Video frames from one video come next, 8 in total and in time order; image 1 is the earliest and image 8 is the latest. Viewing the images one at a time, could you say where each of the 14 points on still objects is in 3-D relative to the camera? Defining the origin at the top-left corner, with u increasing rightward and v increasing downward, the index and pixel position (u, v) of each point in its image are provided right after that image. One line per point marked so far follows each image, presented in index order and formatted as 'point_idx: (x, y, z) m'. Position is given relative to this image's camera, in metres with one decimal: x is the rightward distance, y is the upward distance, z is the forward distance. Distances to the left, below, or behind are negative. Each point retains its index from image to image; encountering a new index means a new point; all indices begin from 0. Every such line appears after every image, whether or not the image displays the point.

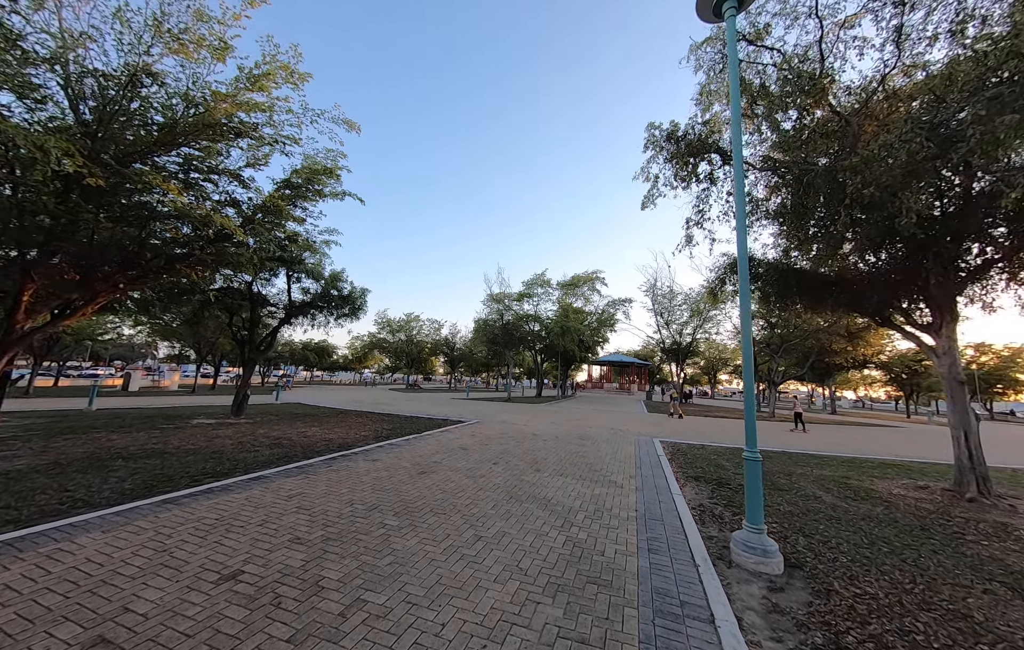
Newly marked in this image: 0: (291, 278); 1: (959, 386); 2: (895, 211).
0: (-8.9, +1.8, +13.0) m
1: (+7.9, -1.1, +5.8) m
2: (+6.2, +1.9, +5.4) m
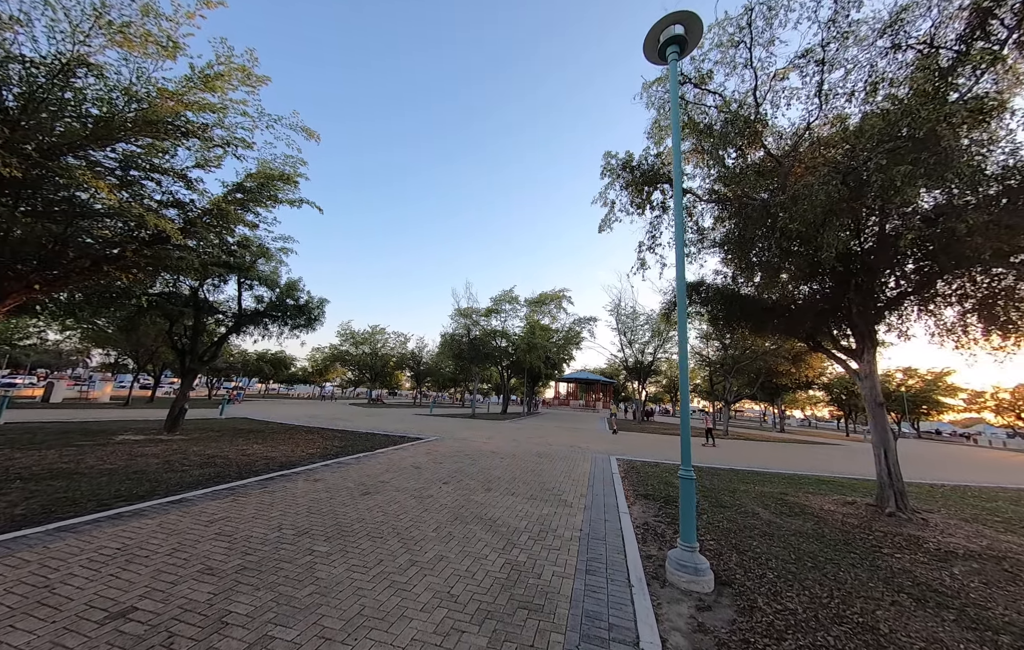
0: (-10.2, +1.5, +12.4) m
1: (+7.0, -1.6, +6.3) m
2: (+5.4, +1.5, +5.9) m
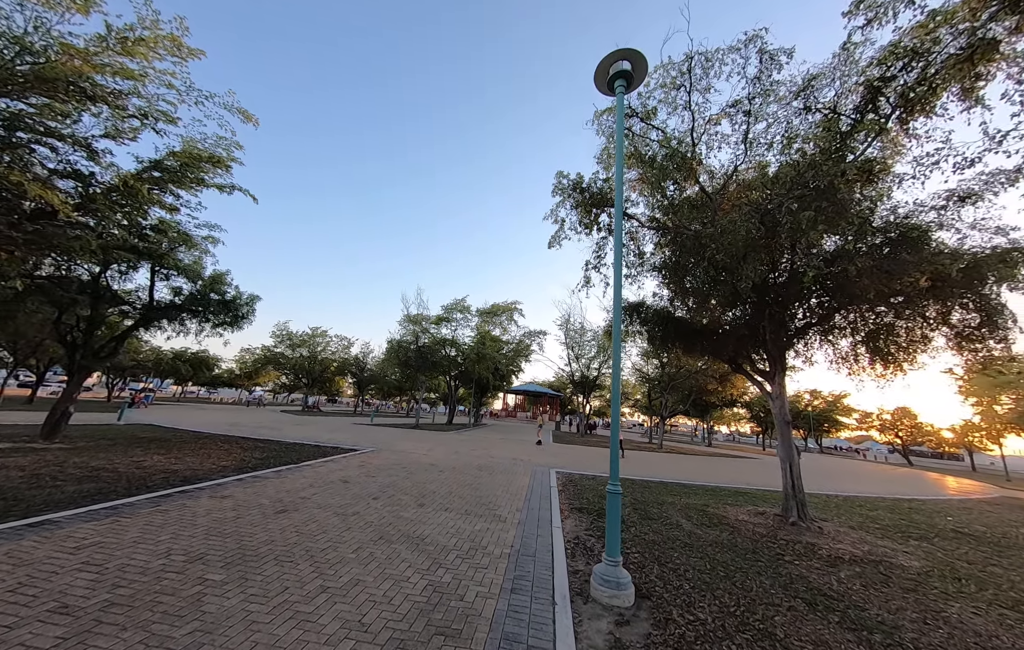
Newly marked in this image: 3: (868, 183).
0: (-11.8, +1.7, +10.9) m
1: (+5.8, -2.1, +7.0) m
2: (+4.5, +1.0, +6.5) m
3: (+6.6, +2.6, +6.1) m
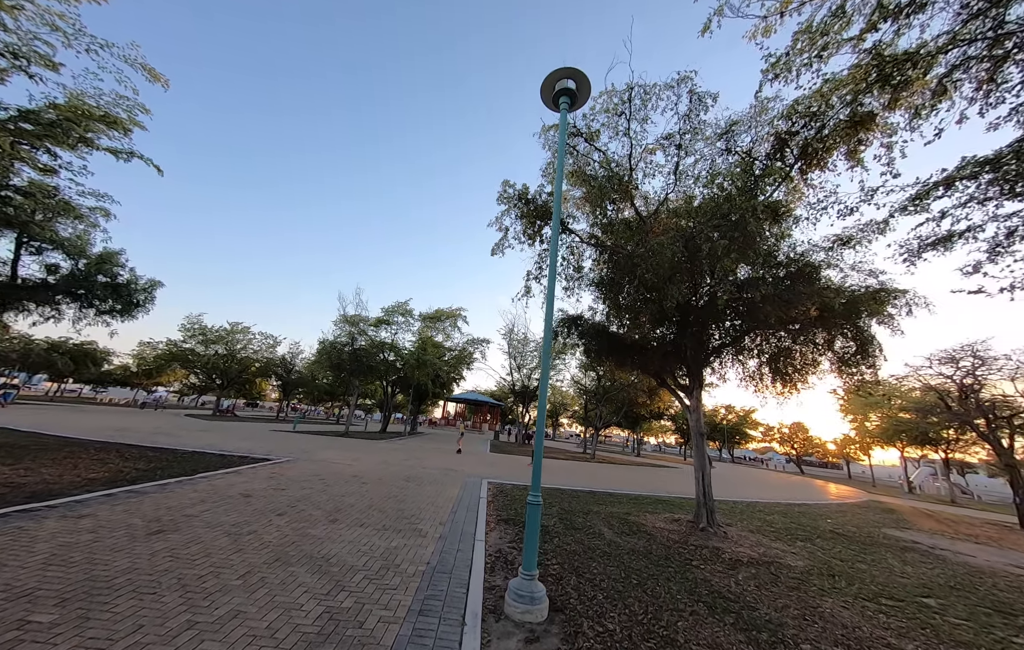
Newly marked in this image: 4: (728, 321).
0: (-13.5, +2.3, +9.0) m
1: (+4.3, -2.5, +7.5) m
2: (+3.2, +0.7, +7.0) m
3: (+5.5, +2.1, +6.9) m
4: (+5.2, +0.1, +7.9) m
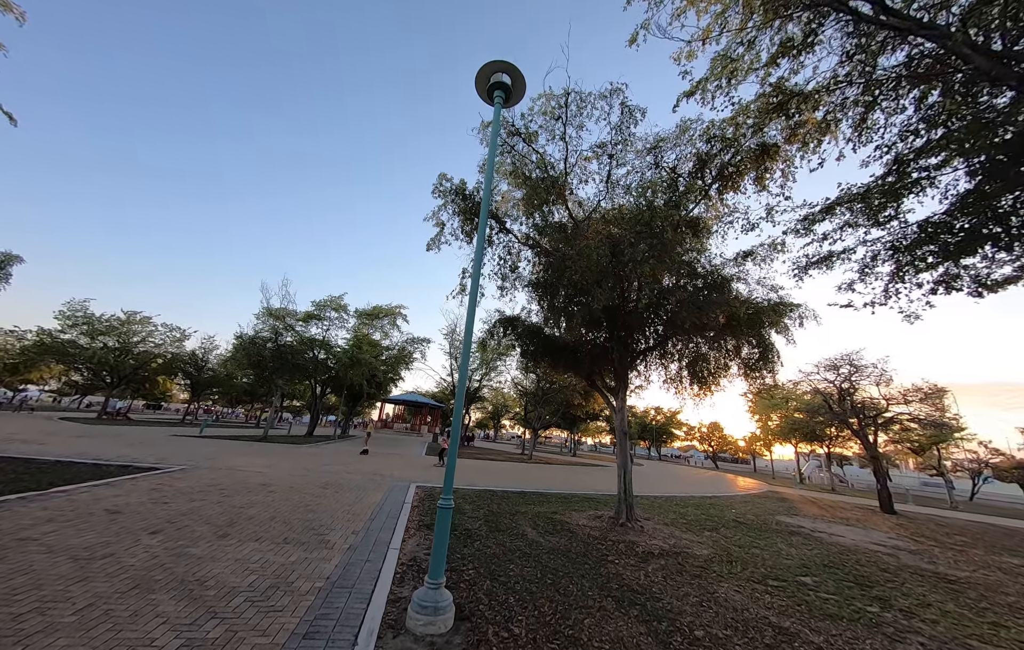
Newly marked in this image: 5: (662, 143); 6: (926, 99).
0: (-14.9, +2.8, +6.8) m
1: (+2.7, -2.6, +7.9) m
2: (+1.8, +0.6, +7.2) m
3: (+4.1, +2.0, +7.4) m
4: (+3.6, 0.0, +8.4) m
5: (+3.1, +3.8, +6.9) m
6: (+5.8, +3.2, +4.6) m
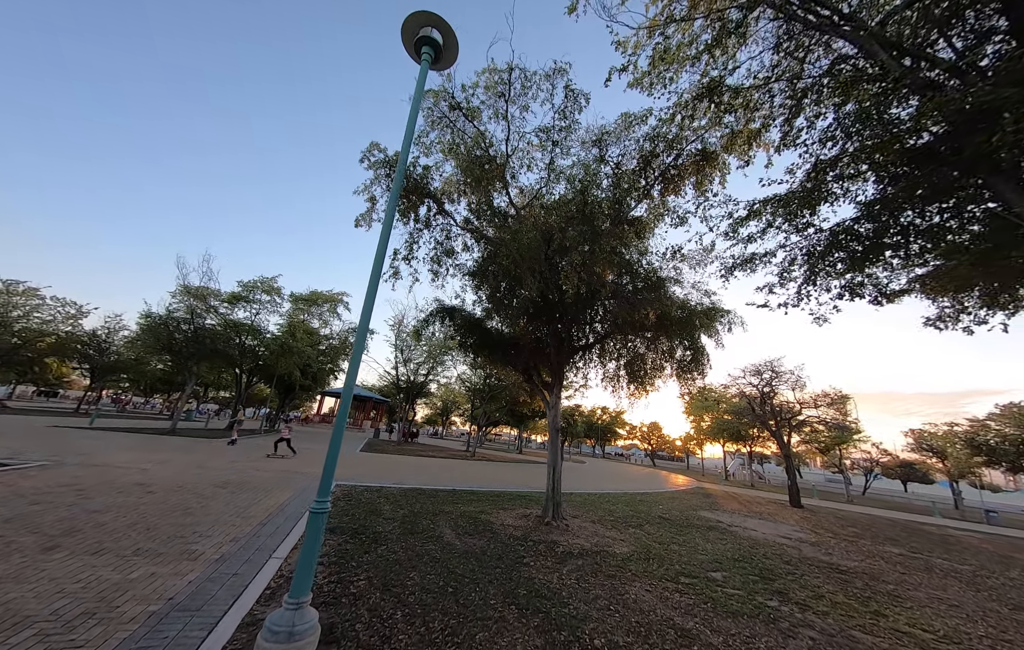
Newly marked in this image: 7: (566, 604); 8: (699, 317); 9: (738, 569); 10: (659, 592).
0: (-16.0, +3.8, +4.6) m
1: (+1.0, -2.5, +7.7) m
2: (+0.4, +0.8, +6.9) m
3: (+2.7, +2.0, +7.4) m
4: (+2.0, +0.1, +8.3) m
5: (+1.9, +3.9, +6.8) m
6: (+4.8, +3.1, +4.8) m
7: (+0.7, -3.6, +4.3) m
8: (+4.7, +0.2, +8.2) m
9: (+4.3, -4.6, +6.3) m
10: (+2.2, -4.0, +4.9) m
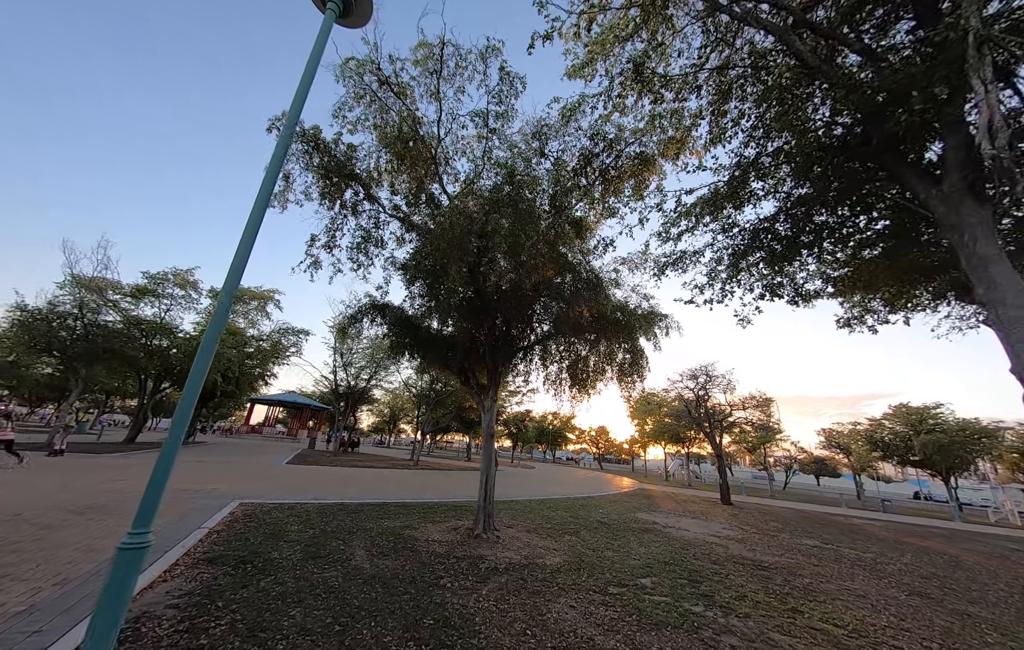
0: (-16.9, +4.3, +2.2) m
1: (-0.5, -2.5, +7.2) m
2: (-0.9, +0.8, +6.4) m
3: (+1.3, +2.0, +7.2) m
4: (+0.5, +0.1, +8.0) m
5: (+0.7, +3.9, +6.6) m
6: (+3.7, +3.1, +4.9) m
7: (-0.4, -3.5, +3.8) m
8: (+3.1, +0.2, +8.3) m
9: (+2.9, -4.6, +6.2) m
10: (+1.0, -3.9, +4.6) m
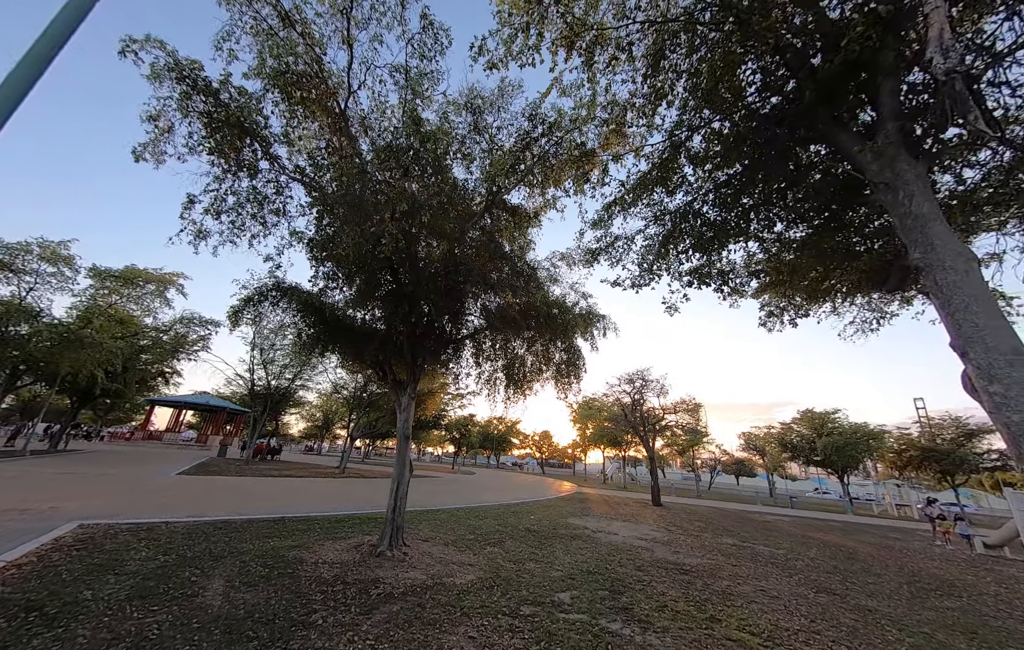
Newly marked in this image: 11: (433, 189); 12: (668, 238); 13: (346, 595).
0: (-17.4, +5.2, -0.6) m
1: (-2.1, -2.2, +6.4) m
2: (-2.3, +1.1, +5.6) m
3: (-0.1, +2.2, +6.7) m
4: (-1.1, +0.3, +7.3) m
5: (-0.6, +4.1, +6.0) m
6: (+2.6, +3.2, +4.7) m
7: (-1.6, -3.2, +3.0) m
8: (+1.5, +0.3, +7.9) m
9: (+1.3, -4.5, +5.7) m
10: (-0.3, -3.7, +3.9) m
11: (-1.3, +2.2, +5.6) m
12: (+2.6, +1.3, +5.6) m
13: (-2.2, -3.6, +4.5) m
